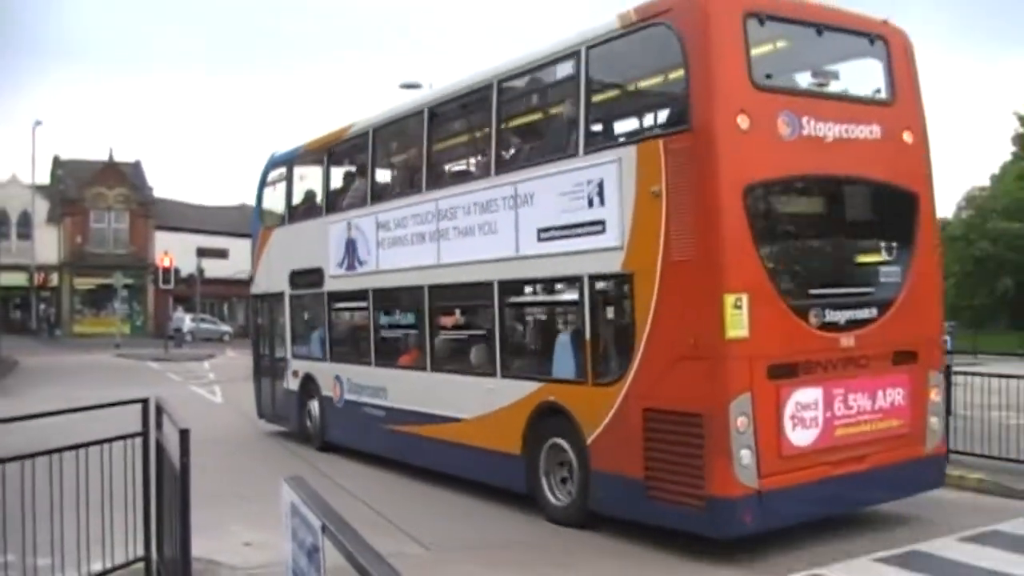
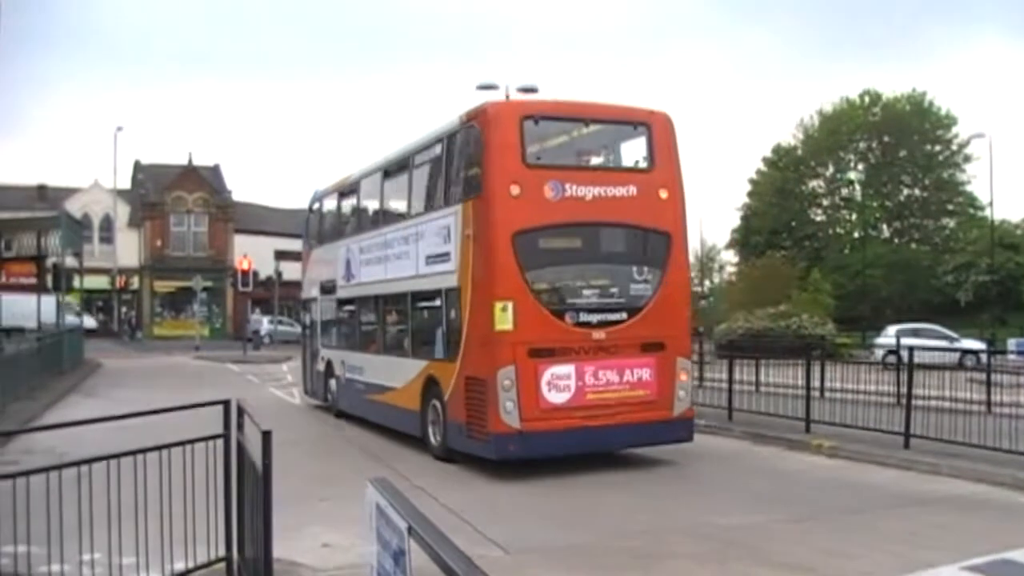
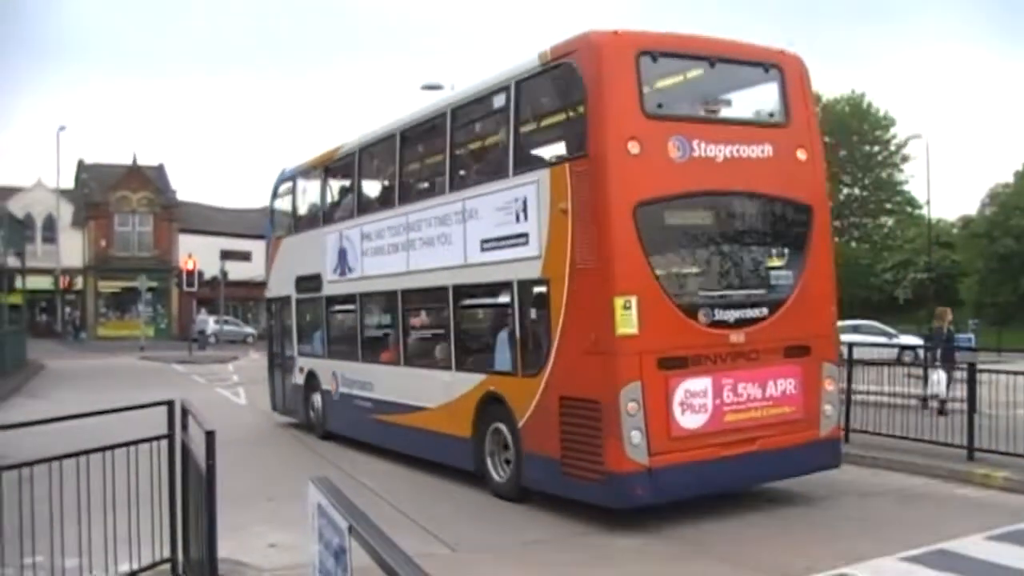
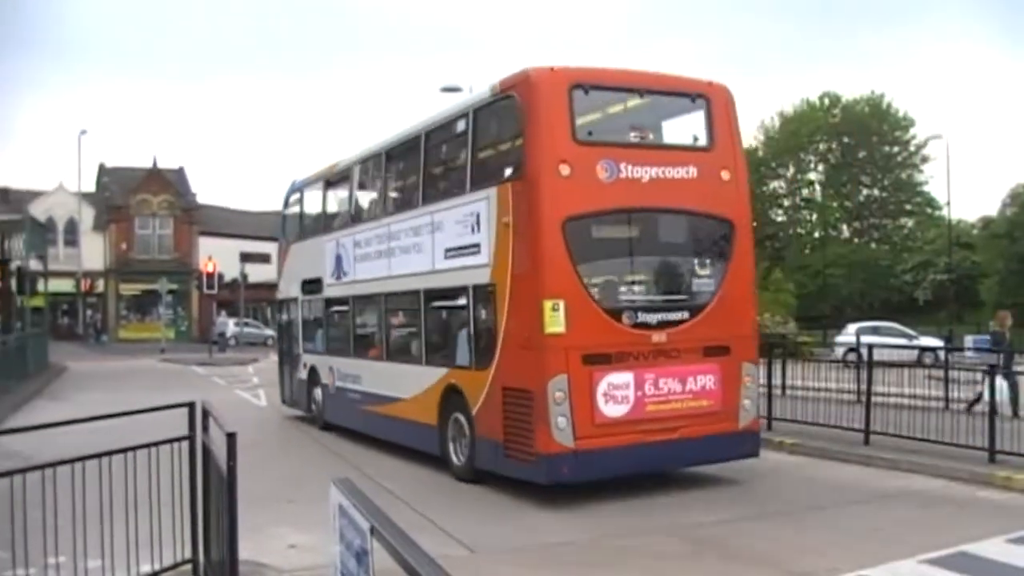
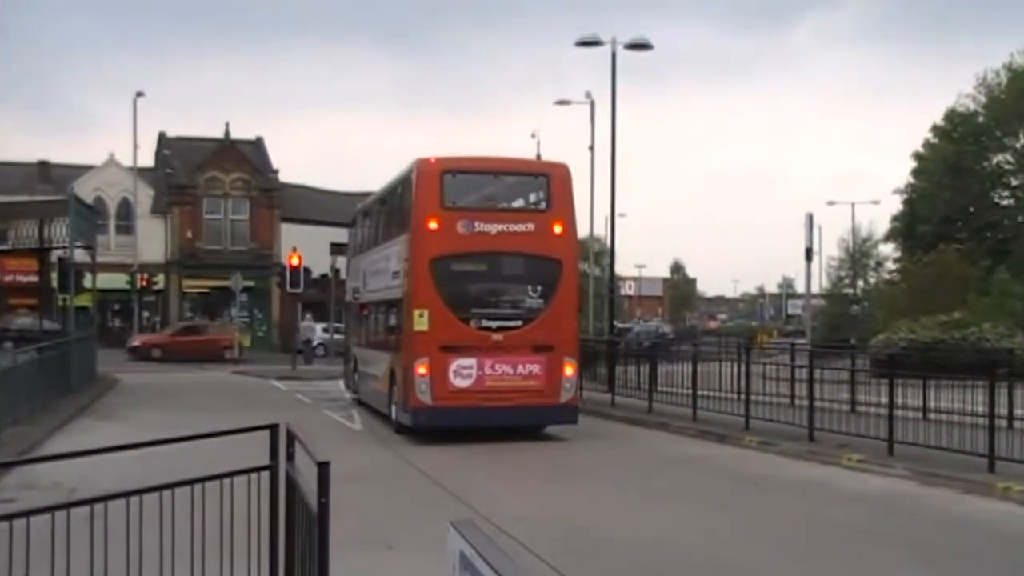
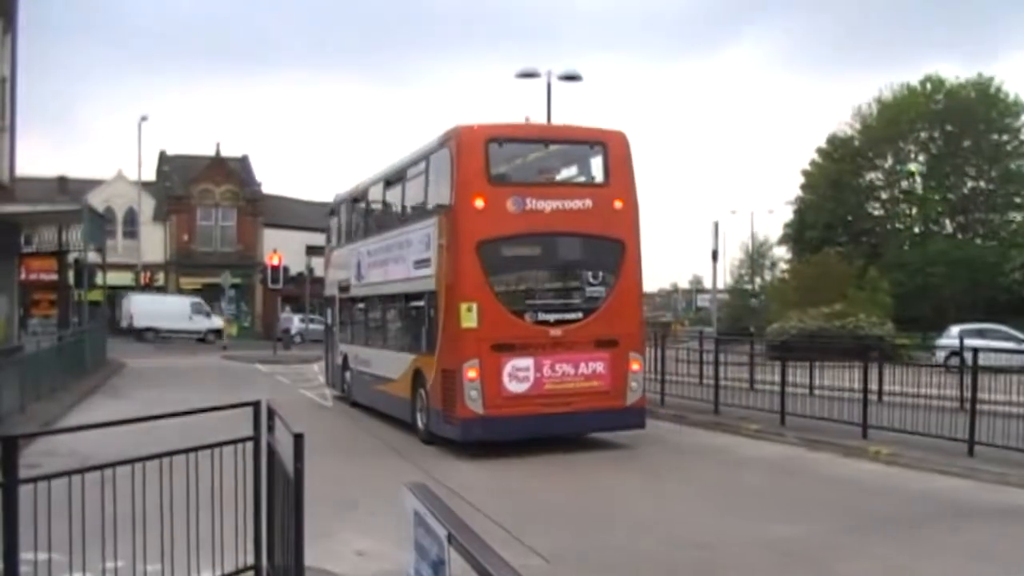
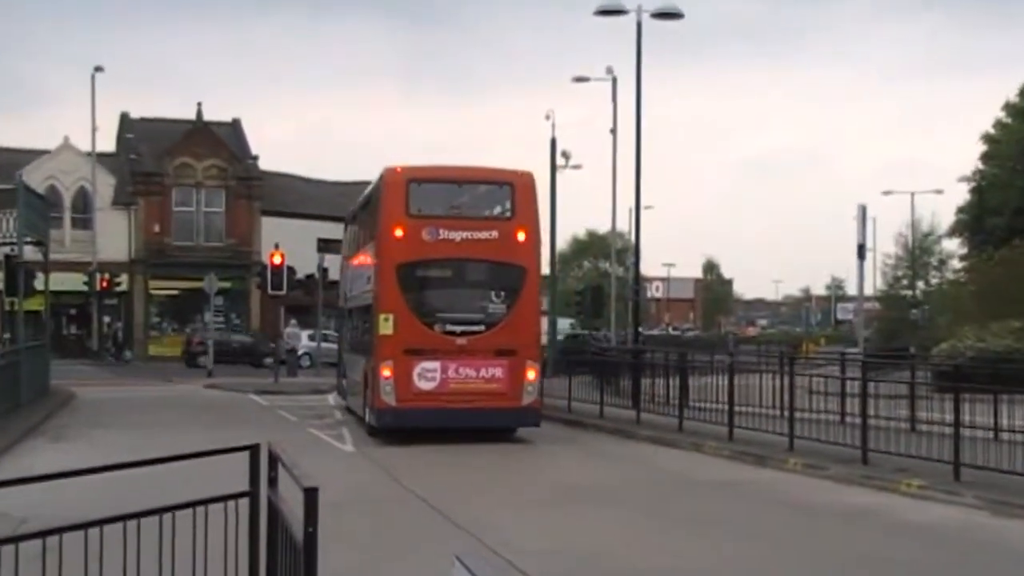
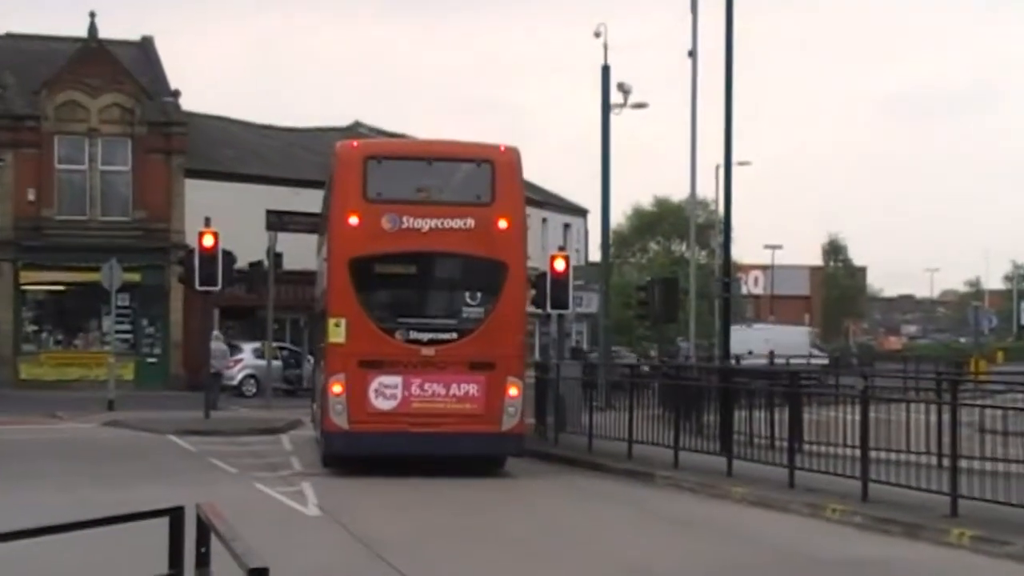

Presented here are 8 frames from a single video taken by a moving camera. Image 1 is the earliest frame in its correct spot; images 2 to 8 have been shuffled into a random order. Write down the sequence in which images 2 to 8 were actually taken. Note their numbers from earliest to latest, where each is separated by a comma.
3, 4, 2, 6, 5, 7, 8
